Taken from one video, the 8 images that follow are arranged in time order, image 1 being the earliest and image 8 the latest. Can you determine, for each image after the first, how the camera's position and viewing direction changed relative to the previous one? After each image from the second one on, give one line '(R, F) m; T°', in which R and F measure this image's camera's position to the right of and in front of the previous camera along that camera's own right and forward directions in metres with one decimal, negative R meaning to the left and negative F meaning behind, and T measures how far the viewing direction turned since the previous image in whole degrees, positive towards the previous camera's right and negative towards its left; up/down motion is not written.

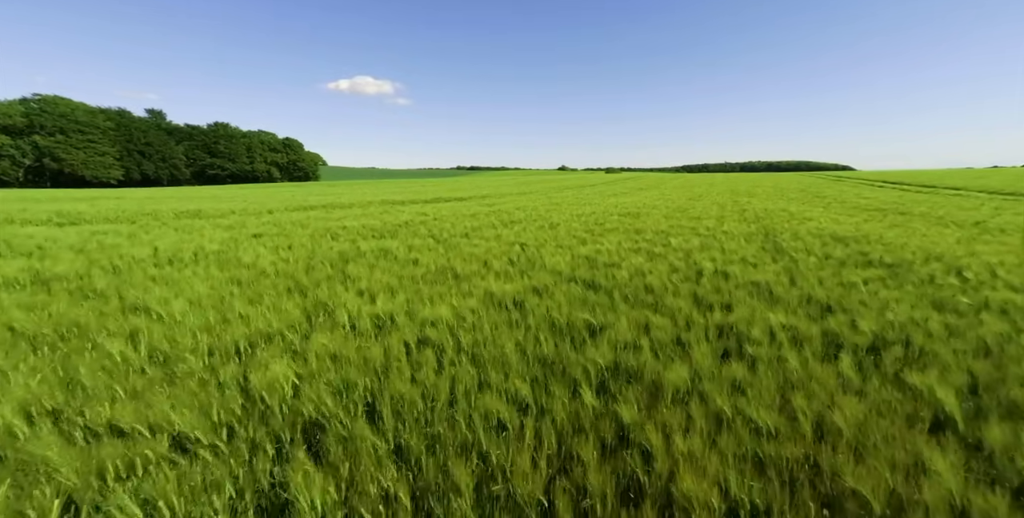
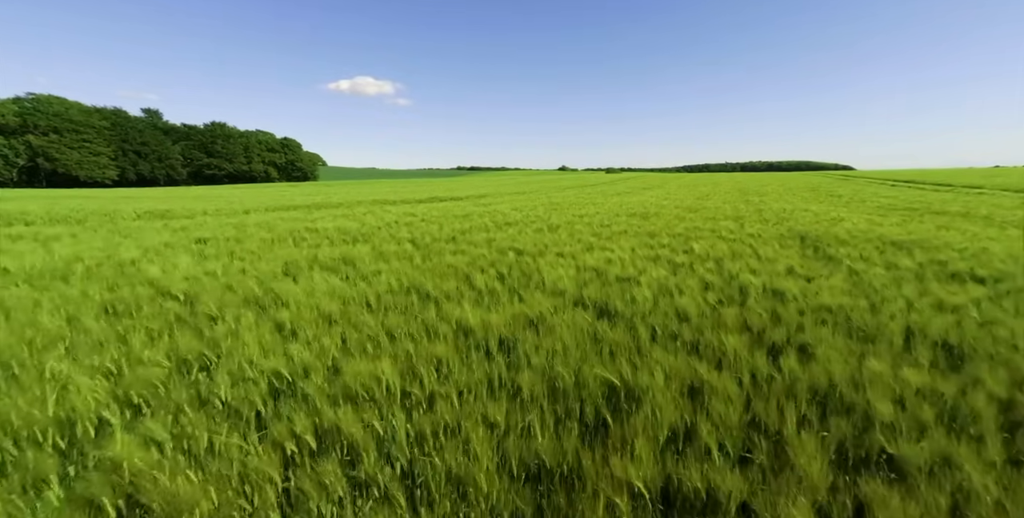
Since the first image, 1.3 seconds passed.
(+0.1, +0.9) m; 0°
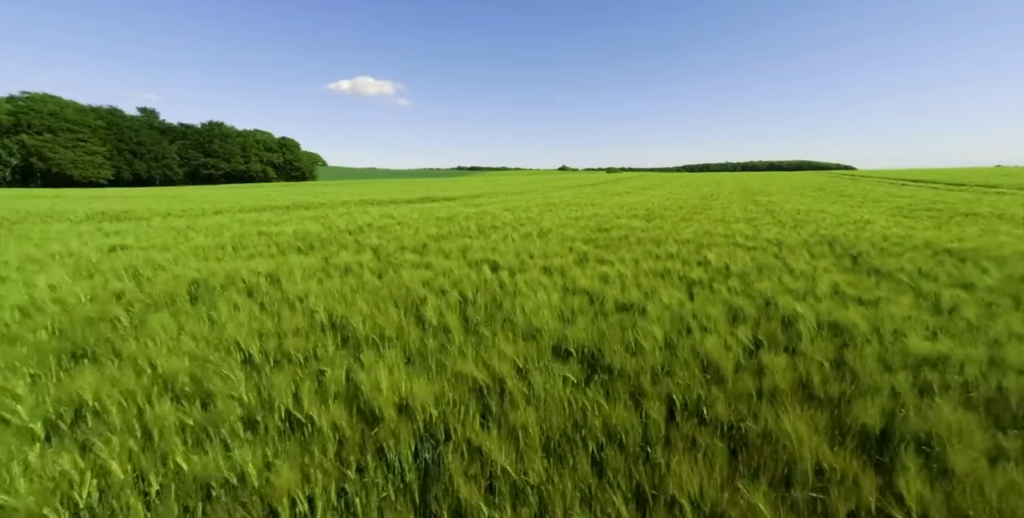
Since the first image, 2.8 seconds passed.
(+0.2, +0.8) m; 0°
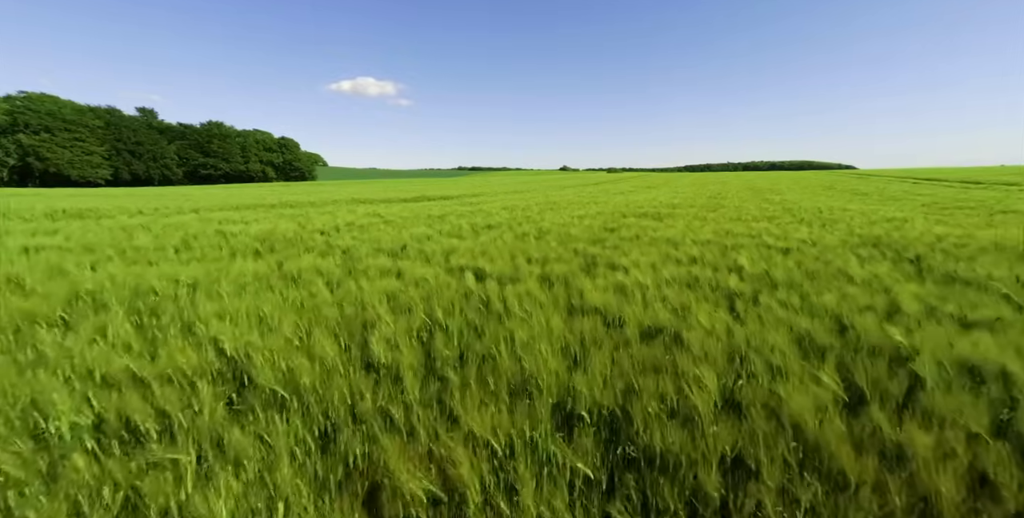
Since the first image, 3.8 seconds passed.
(+0.1, +0.7) m; 0°
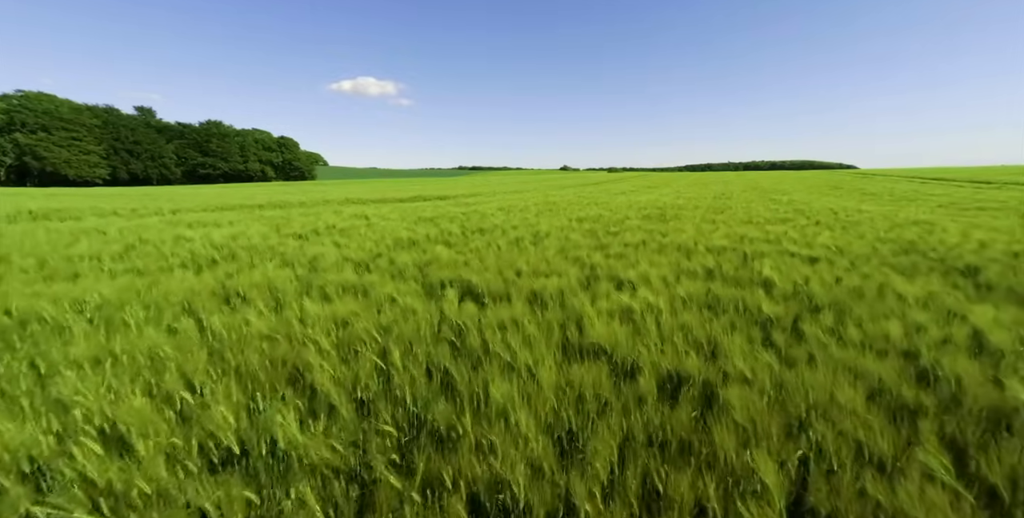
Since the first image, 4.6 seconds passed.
(+0.1, +0.5) m; 0°
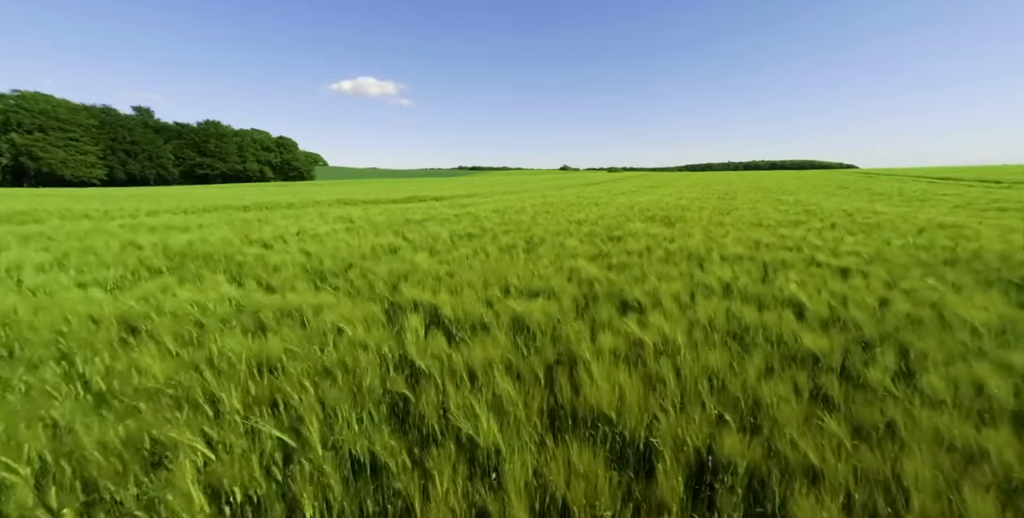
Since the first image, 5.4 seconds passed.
(+0.1, +0.5) m; 0°
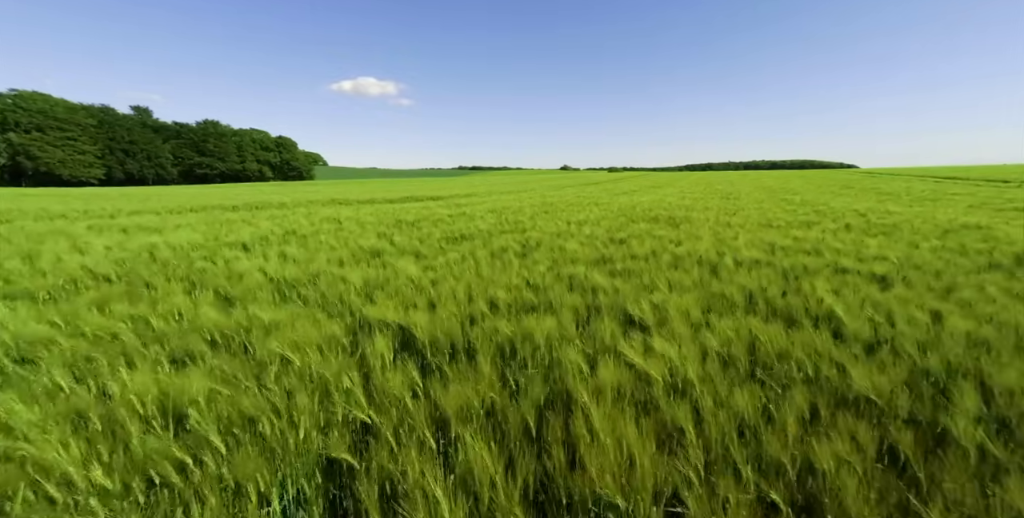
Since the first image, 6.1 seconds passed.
(+0.1, +0.3) m; 0°
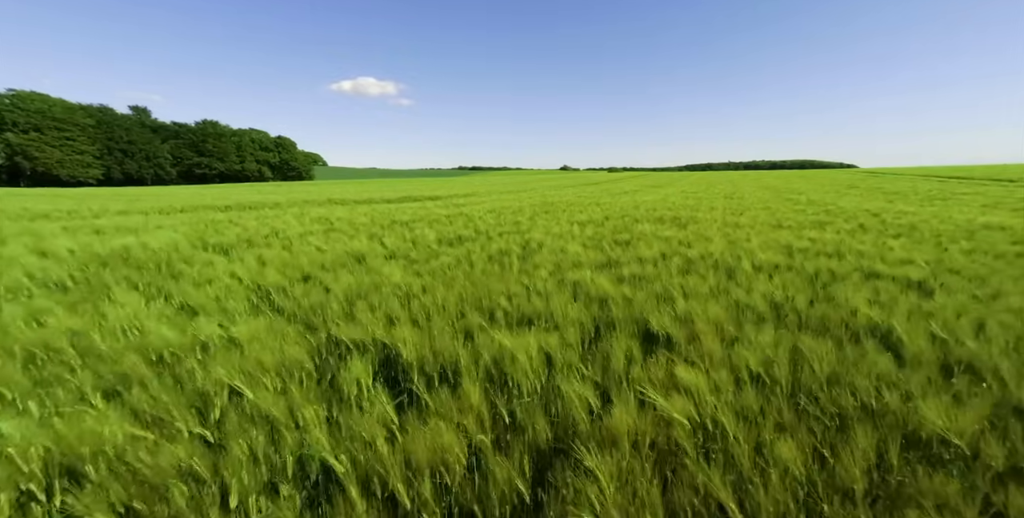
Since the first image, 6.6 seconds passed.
(0.0, +0.3) m; 0°
